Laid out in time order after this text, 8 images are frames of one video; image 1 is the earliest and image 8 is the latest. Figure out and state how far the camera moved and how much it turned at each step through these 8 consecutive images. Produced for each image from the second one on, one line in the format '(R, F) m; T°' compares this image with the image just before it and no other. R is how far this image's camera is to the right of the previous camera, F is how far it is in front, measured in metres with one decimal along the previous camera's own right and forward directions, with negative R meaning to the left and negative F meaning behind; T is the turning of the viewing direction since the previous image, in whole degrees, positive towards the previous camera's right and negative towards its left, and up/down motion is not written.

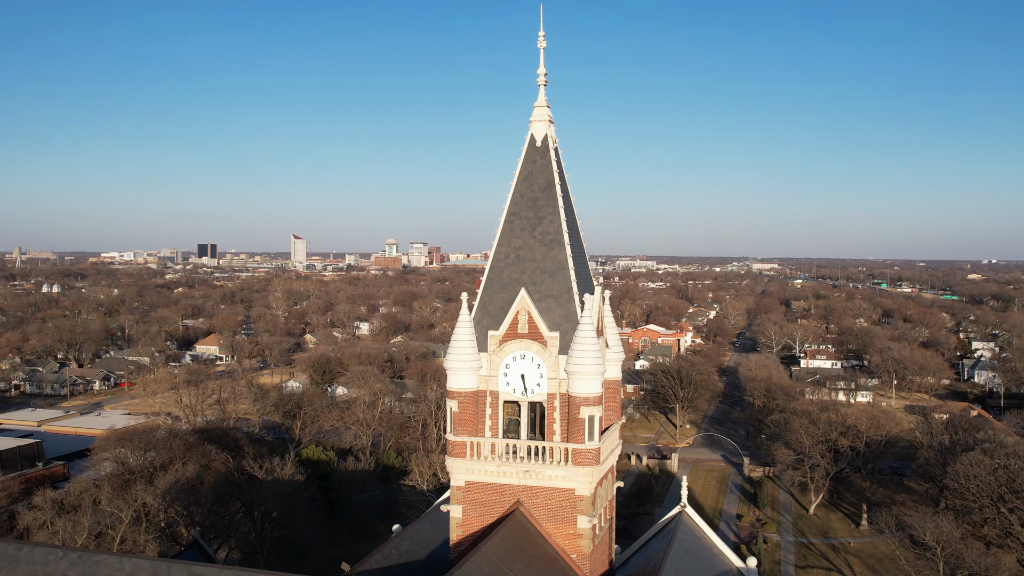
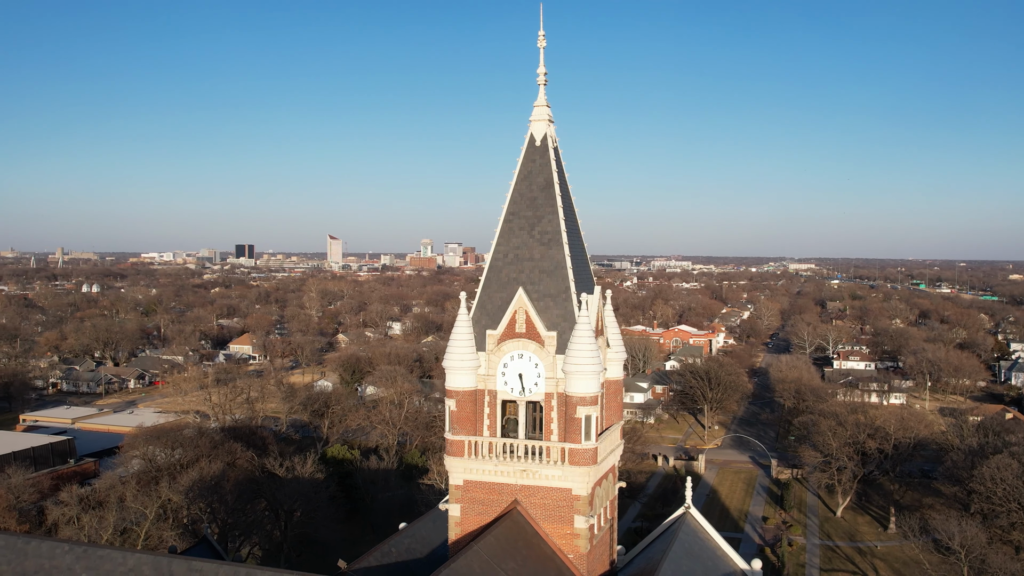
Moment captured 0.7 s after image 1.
(+0.4, 0.0) m; -2°
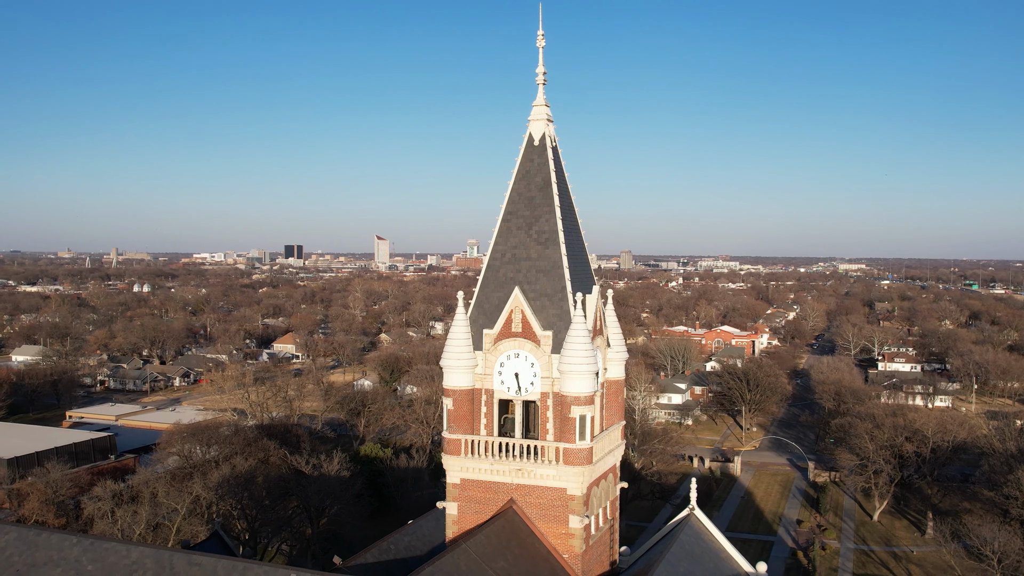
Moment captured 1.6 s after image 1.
(+0.6, 0.0) m; -2°
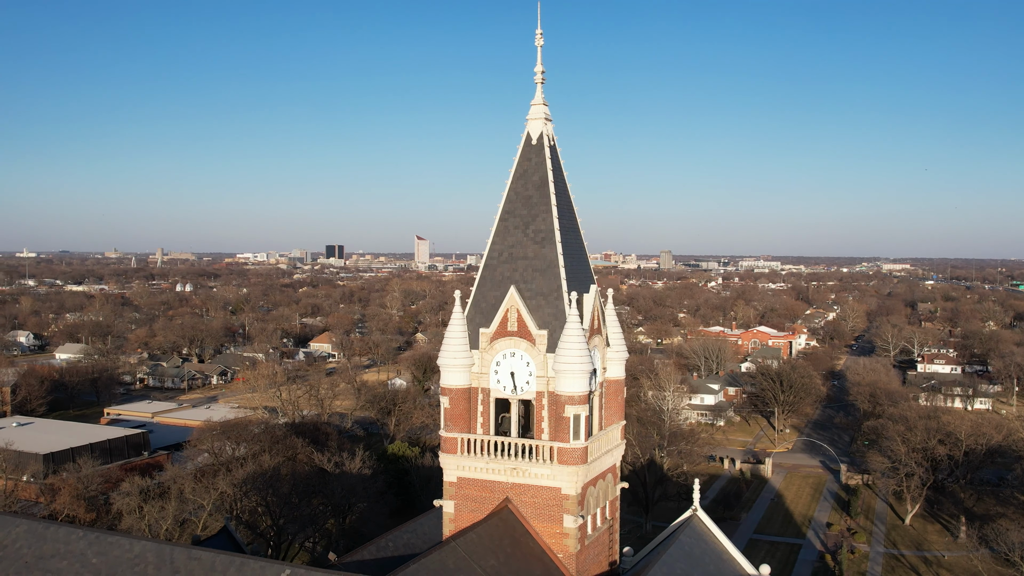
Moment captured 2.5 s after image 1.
(+0.5, 0.0) m; -2°
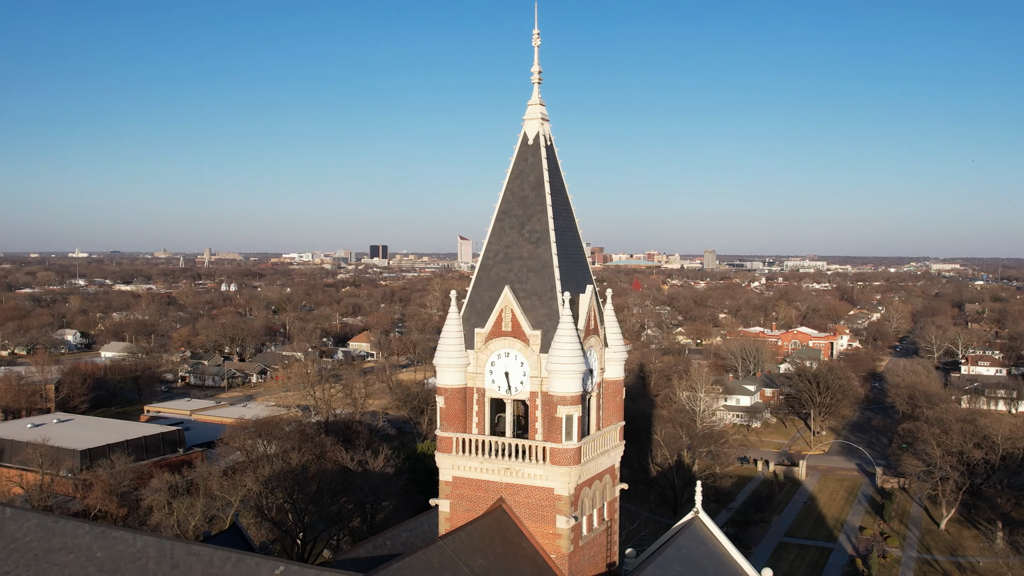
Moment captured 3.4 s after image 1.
(+0.5, 0.0) m; -2°
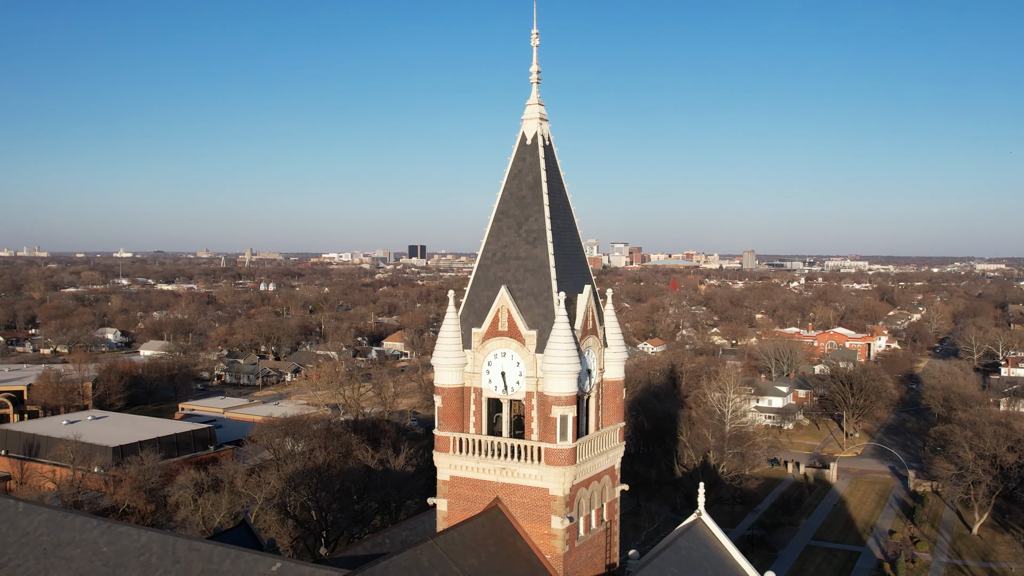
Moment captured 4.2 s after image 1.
(+0.5, 0.0) m; -2°
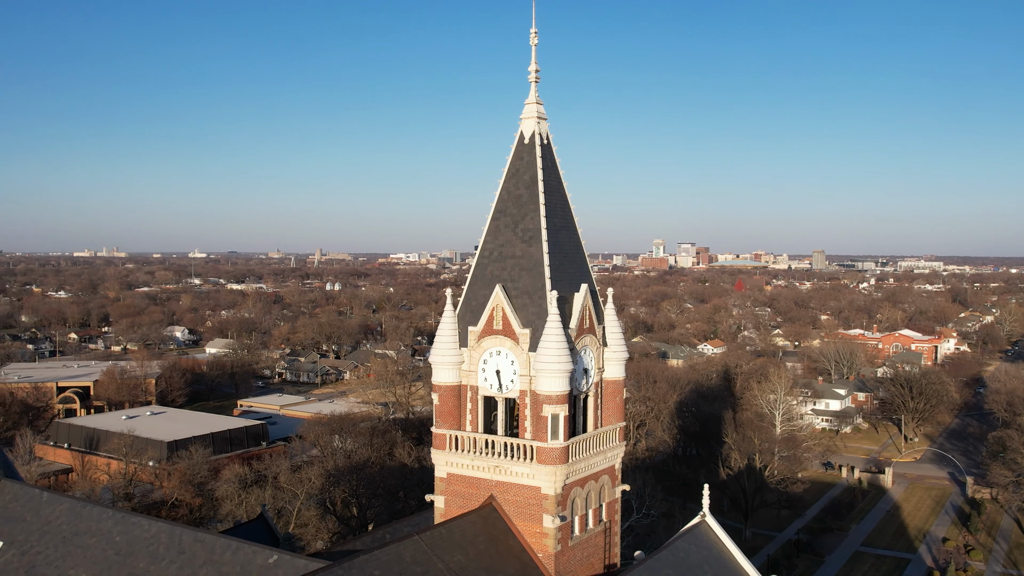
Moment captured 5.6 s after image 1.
(+0.8, 0.0) m; -3°
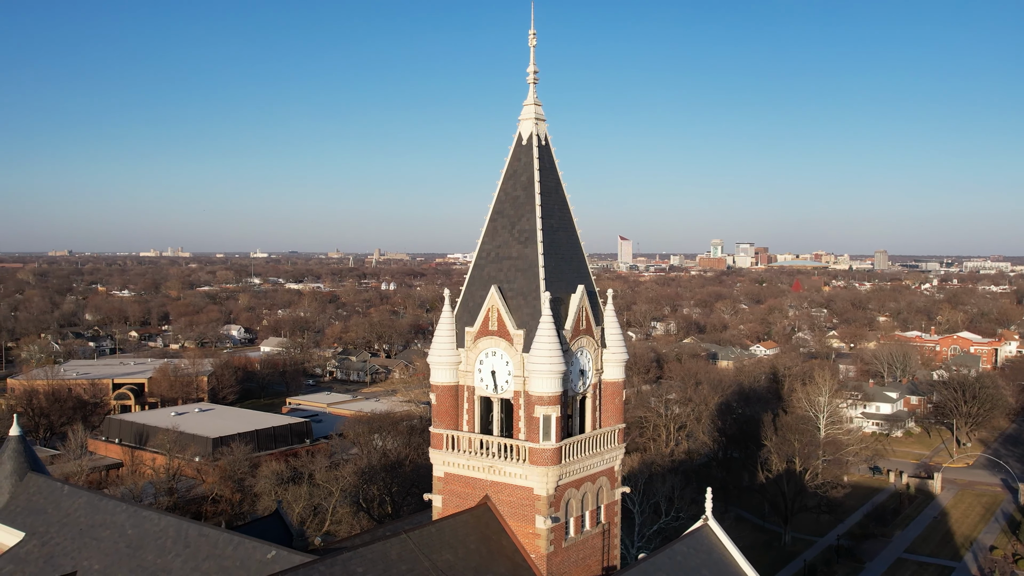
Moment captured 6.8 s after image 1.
(+0.7, 0.0) m; -3°
